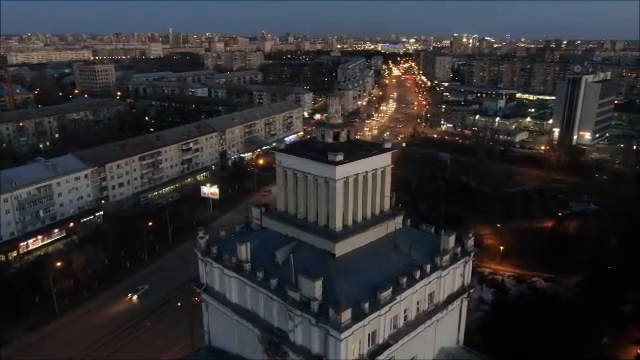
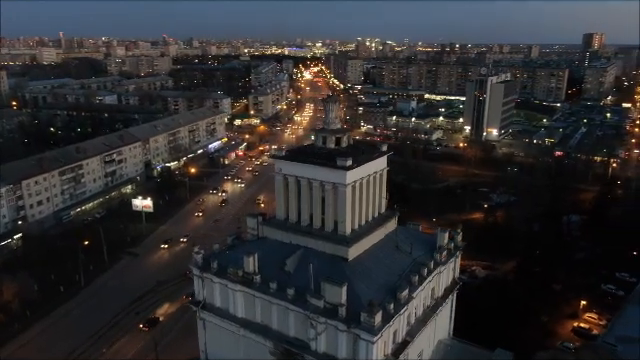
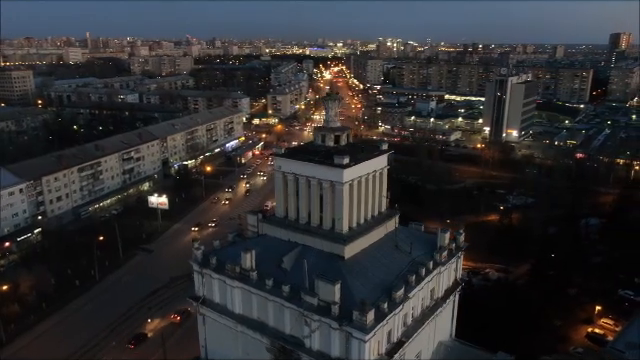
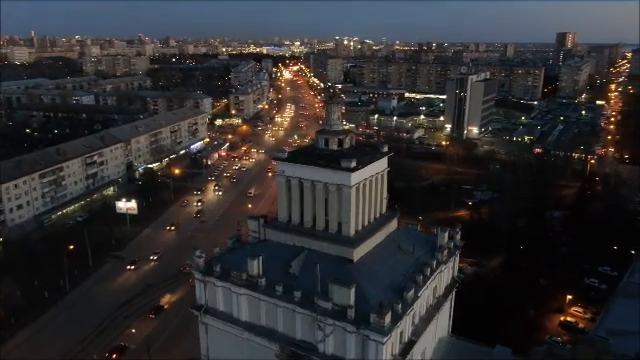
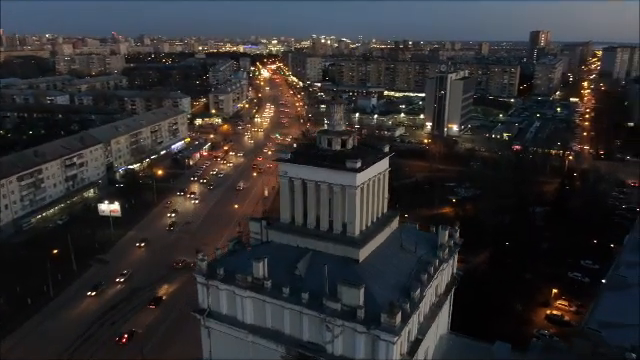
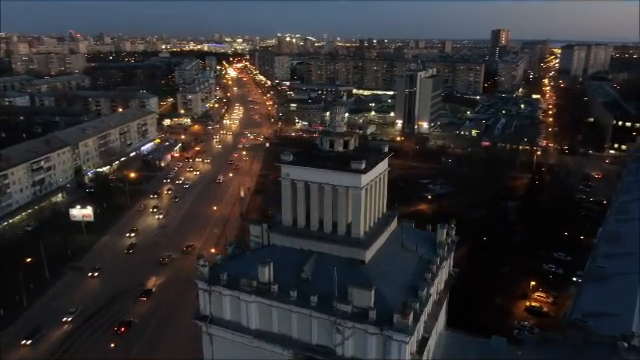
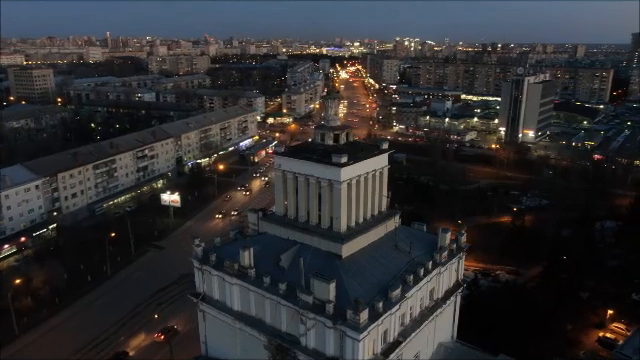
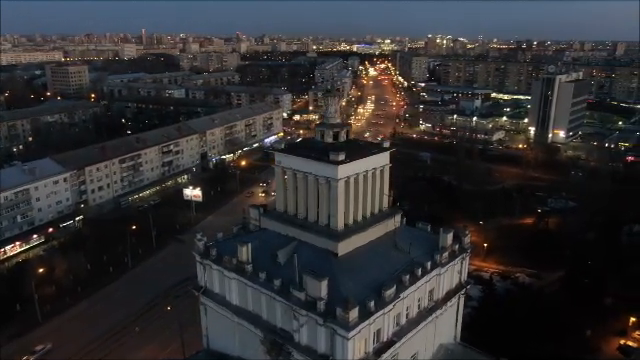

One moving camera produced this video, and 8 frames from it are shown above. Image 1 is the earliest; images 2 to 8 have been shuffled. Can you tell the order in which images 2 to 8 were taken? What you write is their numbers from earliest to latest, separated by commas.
8, 7, 3, 2, 4, 5, 6
